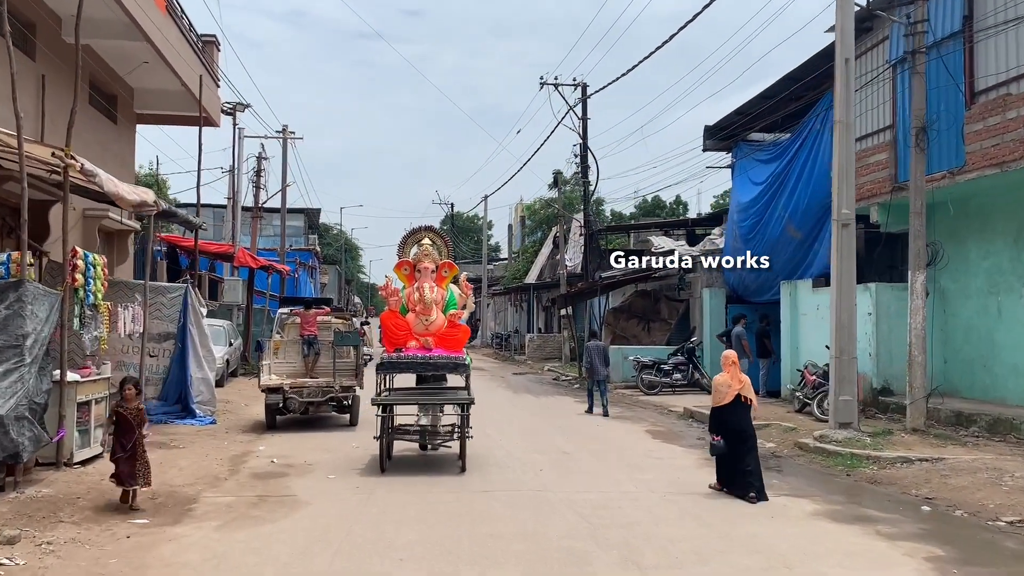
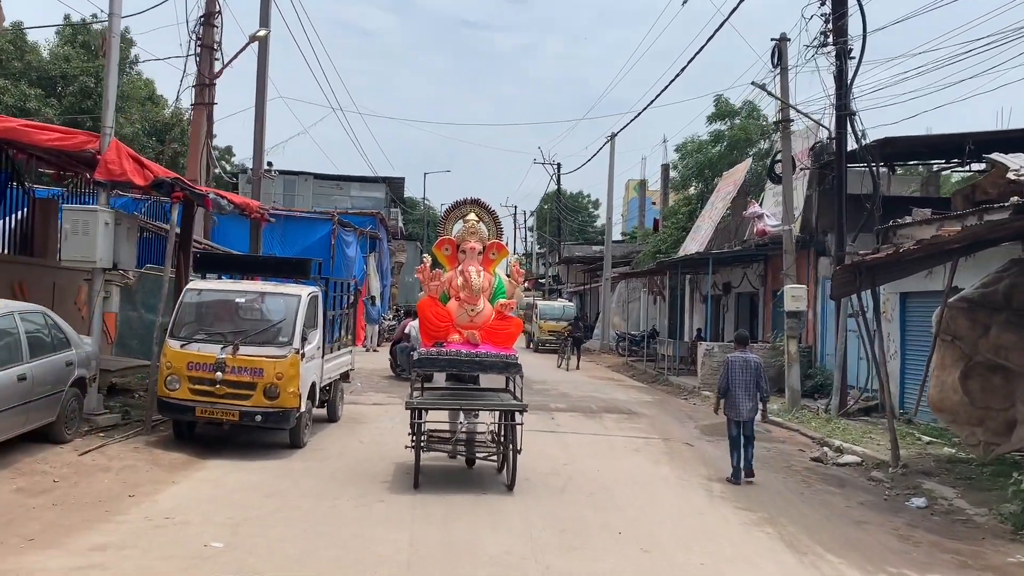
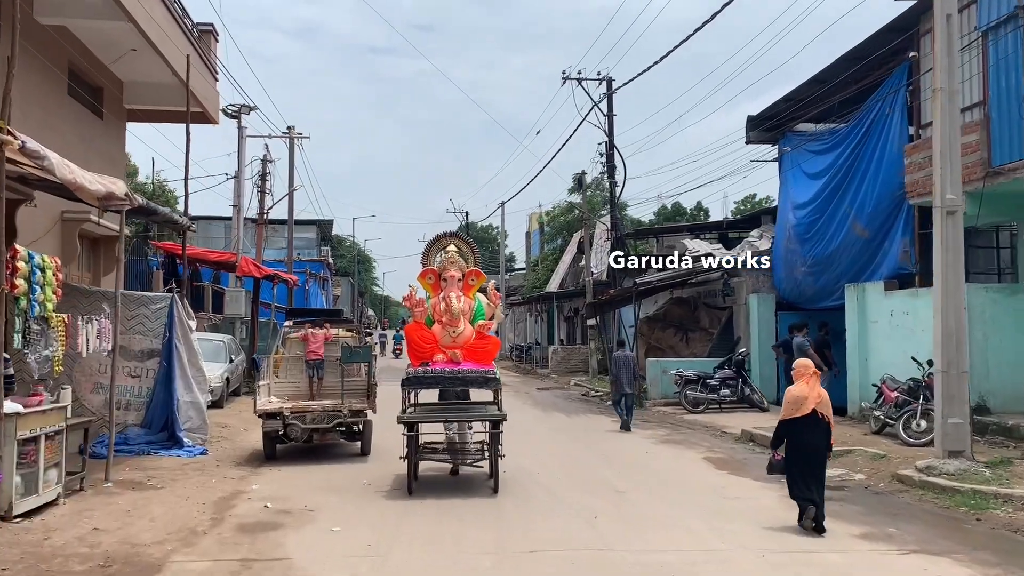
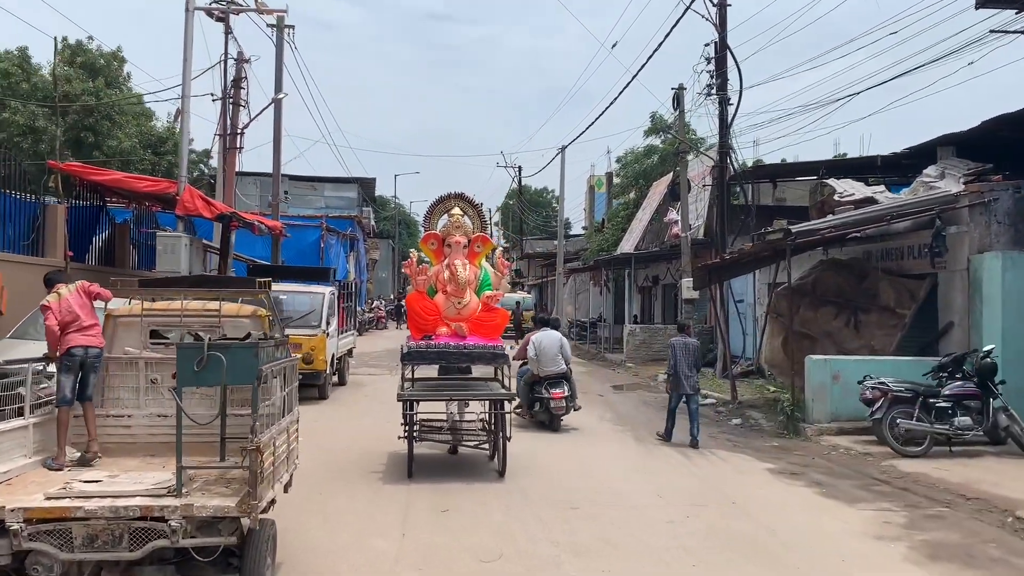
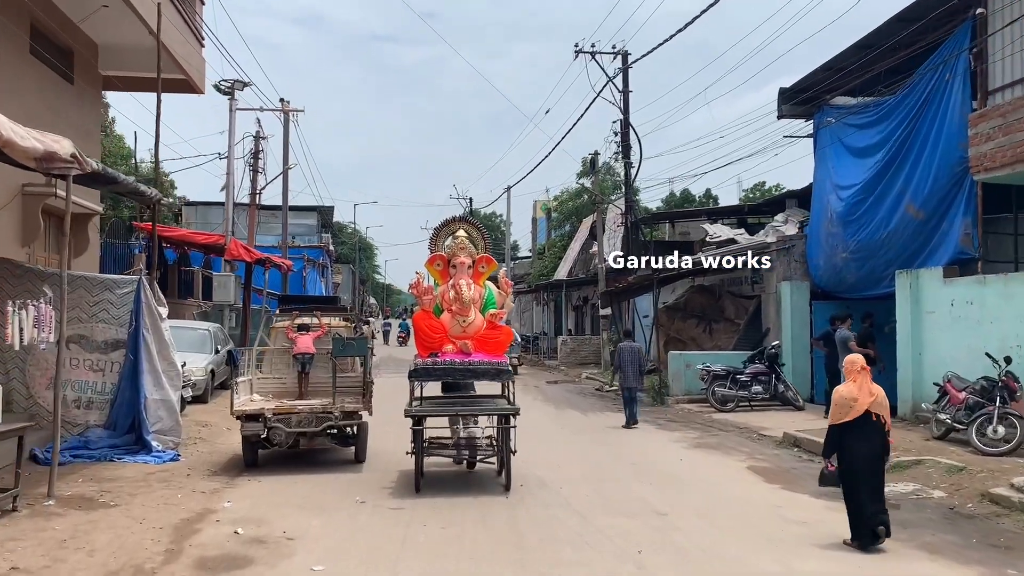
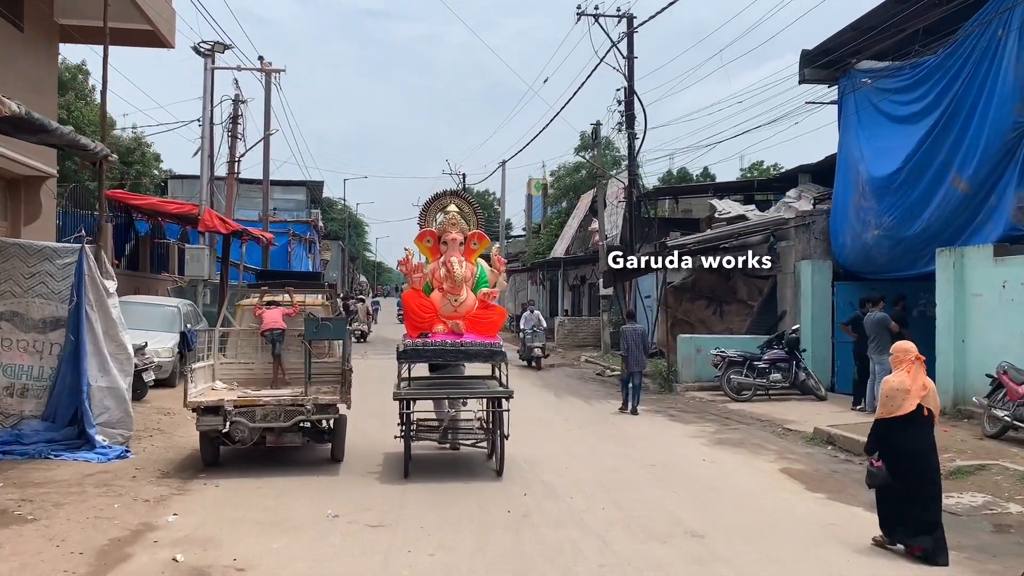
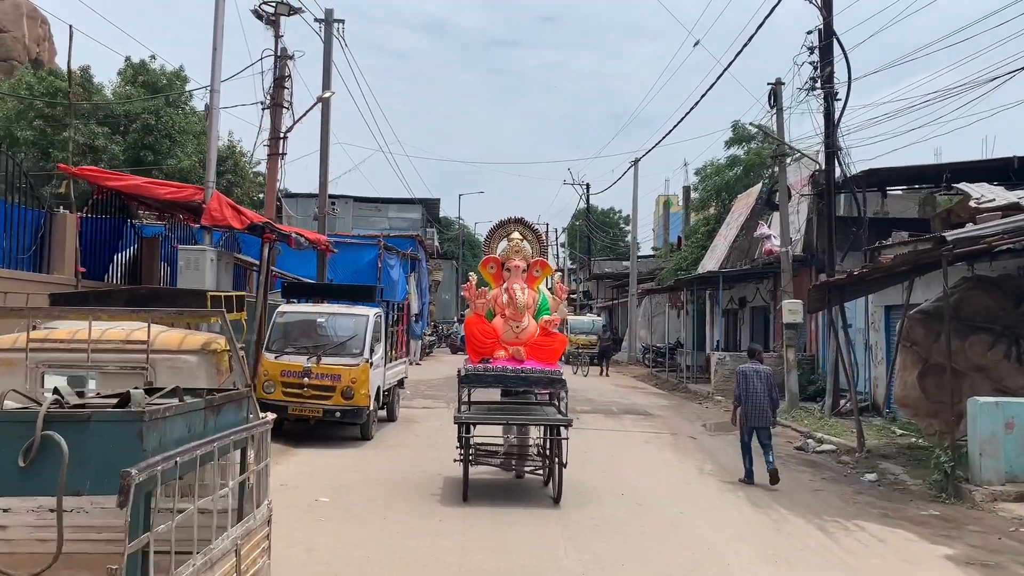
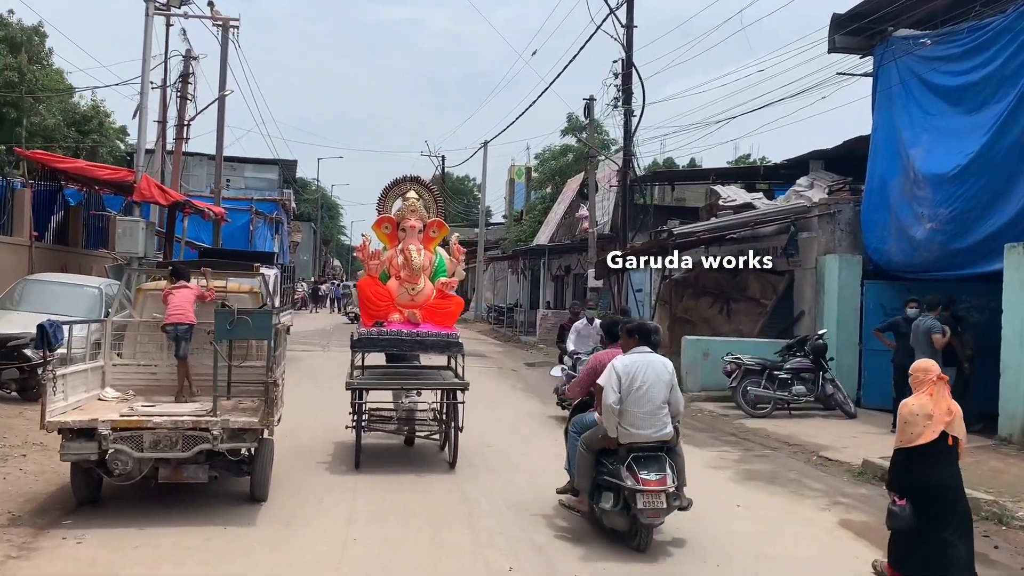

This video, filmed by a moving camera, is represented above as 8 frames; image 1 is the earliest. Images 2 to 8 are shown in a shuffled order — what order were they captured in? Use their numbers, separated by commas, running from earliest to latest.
3, 5, 6, 8, 4, 7, 2
